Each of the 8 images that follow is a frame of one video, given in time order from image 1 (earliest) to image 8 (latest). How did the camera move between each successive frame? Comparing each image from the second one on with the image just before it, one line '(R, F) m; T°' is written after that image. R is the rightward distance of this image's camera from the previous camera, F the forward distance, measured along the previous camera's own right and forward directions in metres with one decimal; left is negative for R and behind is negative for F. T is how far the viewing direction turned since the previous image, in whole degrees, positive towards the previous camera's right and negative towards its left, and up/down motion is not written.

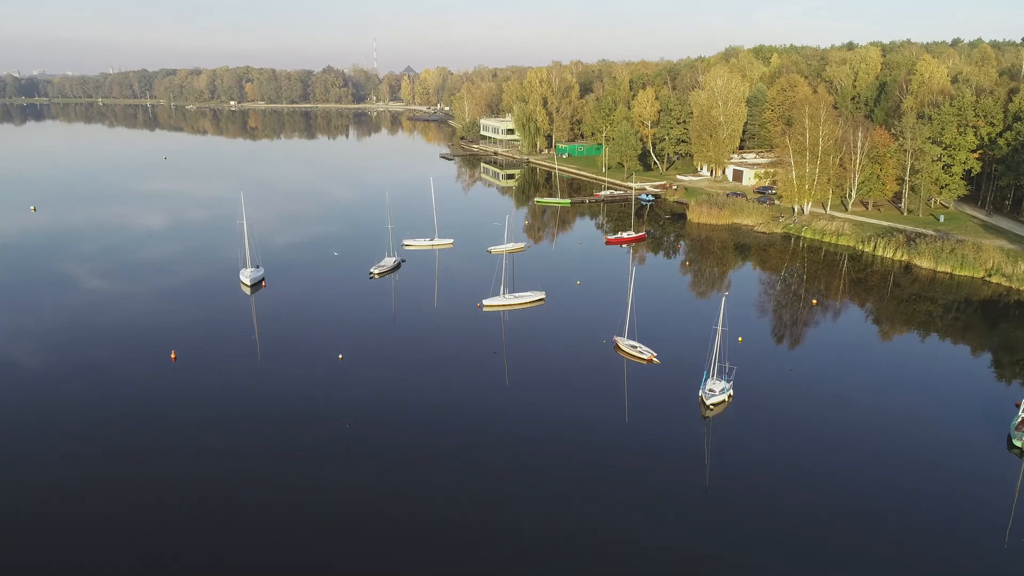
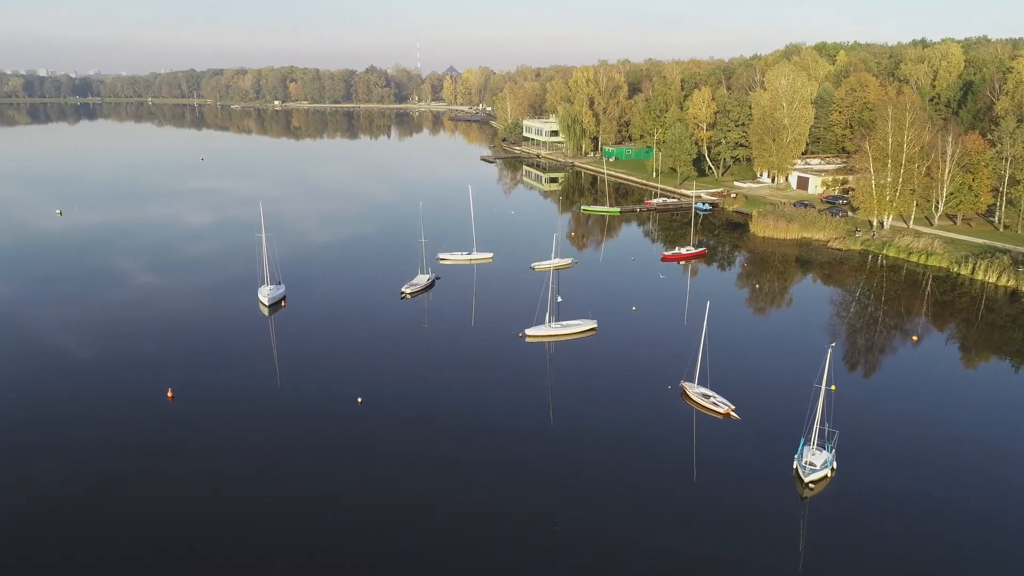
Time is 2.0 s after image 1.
(-0.2, +2.0) m; -3°
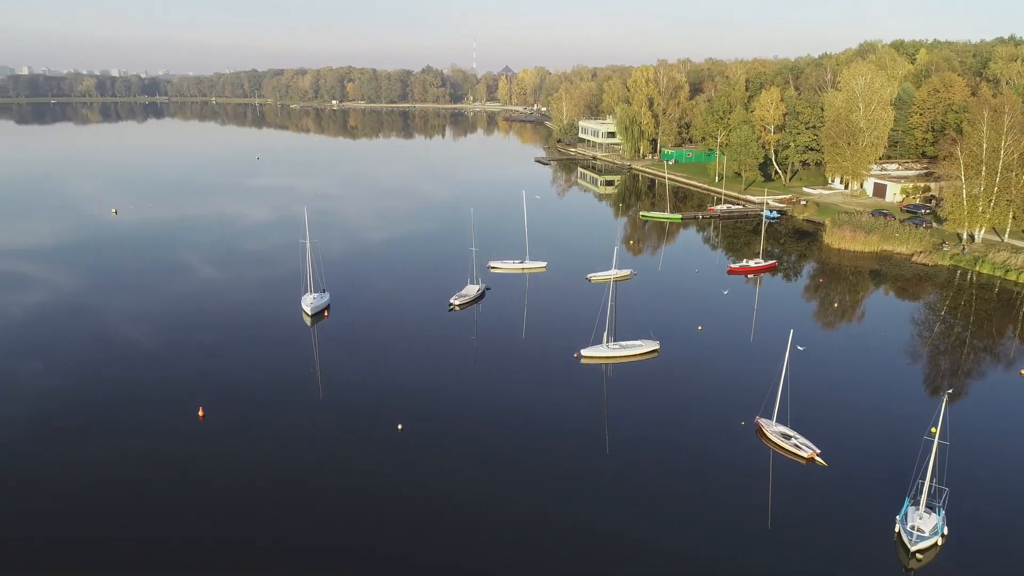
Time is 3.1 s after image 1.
(-0.1, +1.1) m; -4°
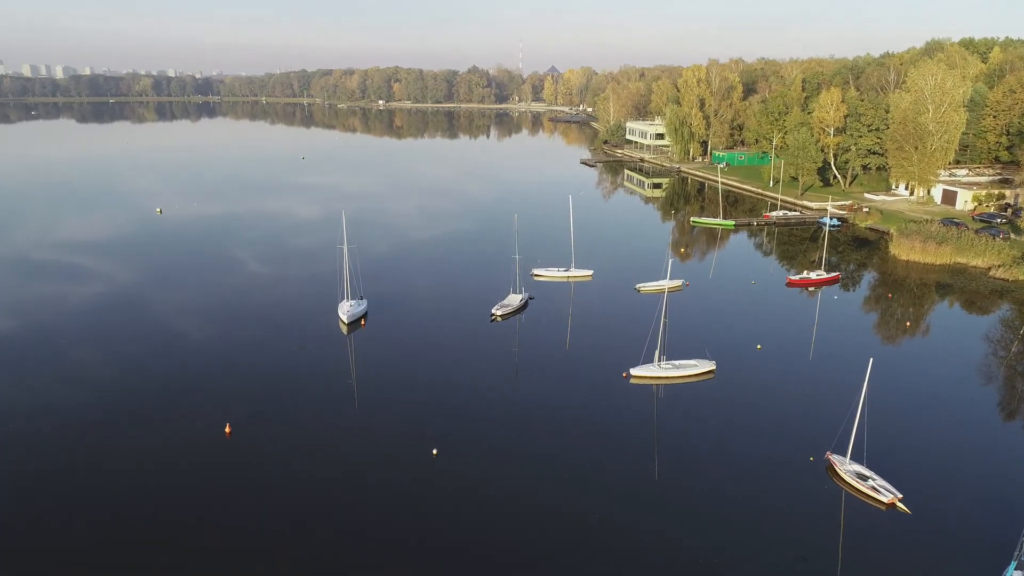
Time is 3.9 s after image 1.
(-0.1, +0.8) m; -3°
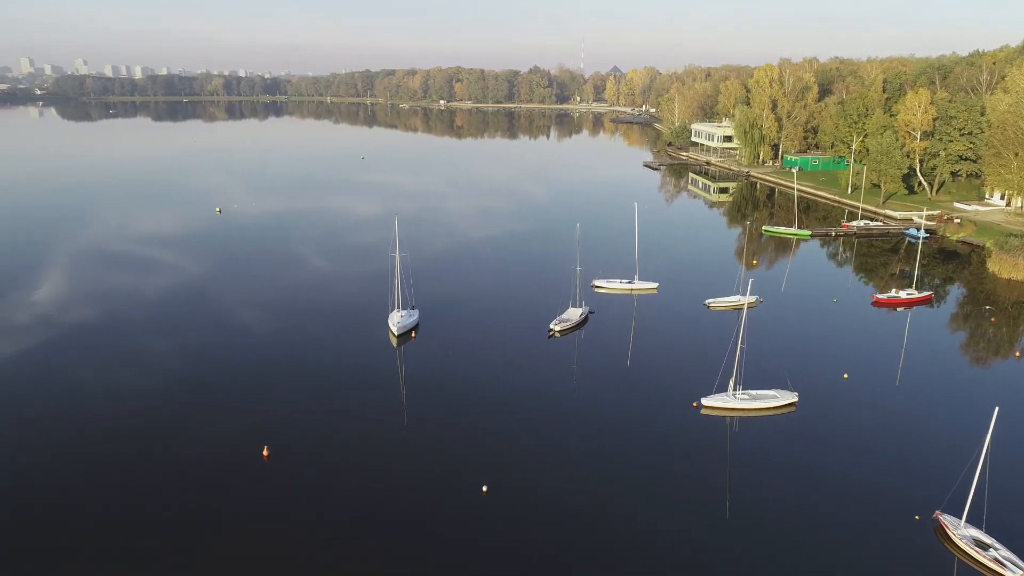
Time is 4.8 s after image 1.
(-0.1, +0.9) m; -4°
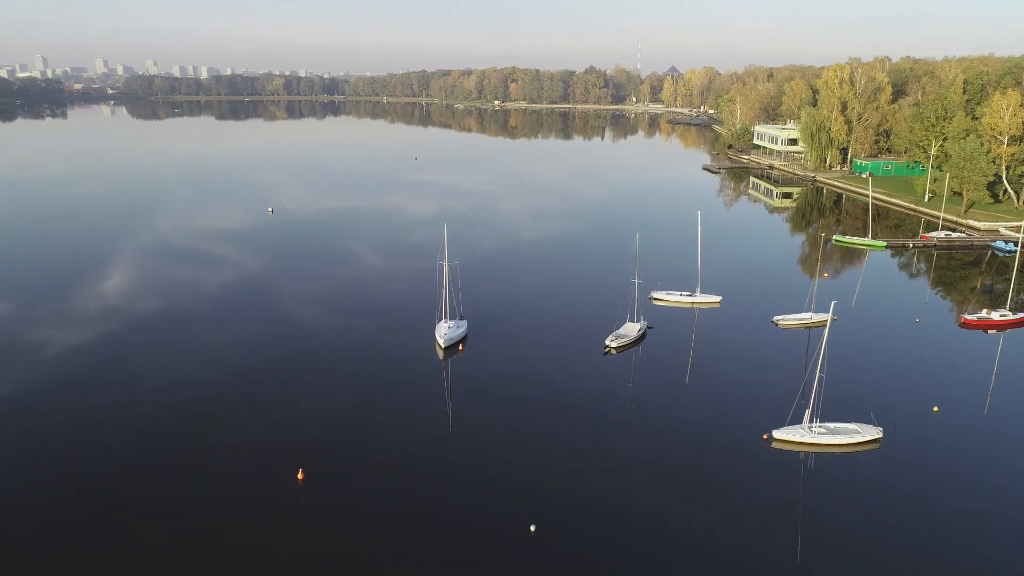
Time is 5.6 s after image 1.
(-0.1, +0.8) m; -4°
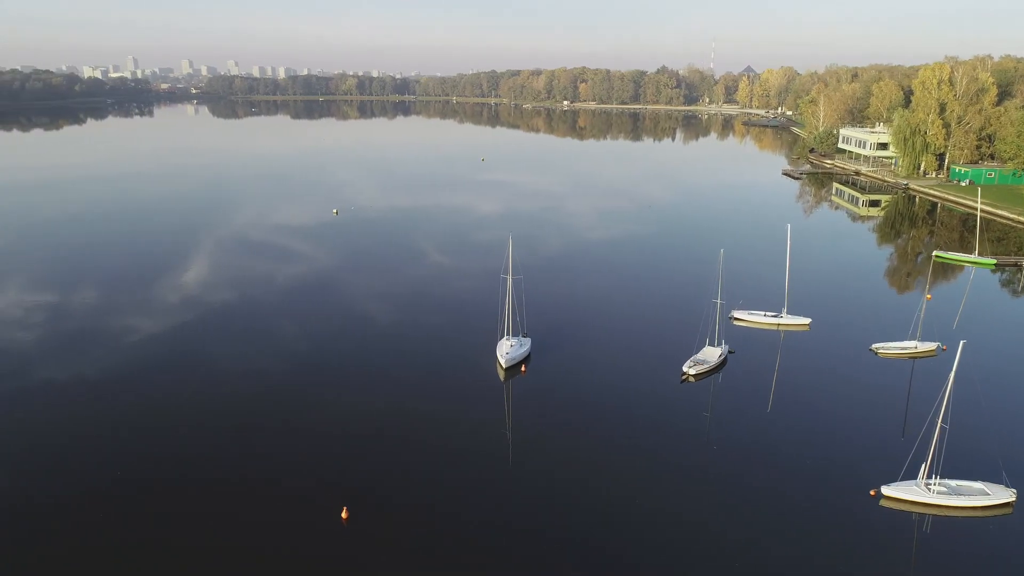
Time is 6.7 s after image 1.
(-0.1, +1.0) m; -5°
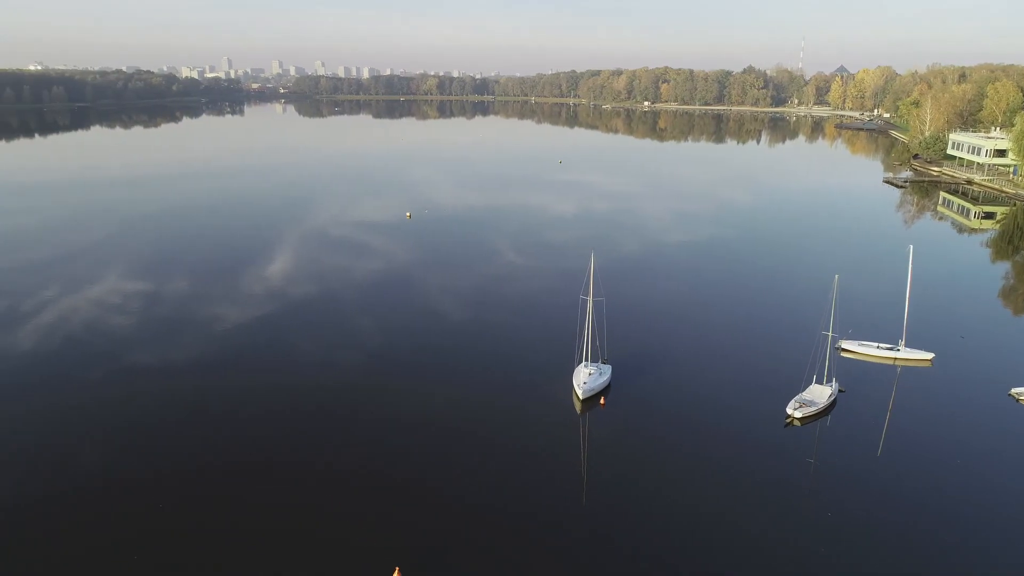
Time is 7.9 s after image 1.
(-0.1, +1.2) m; -6°
